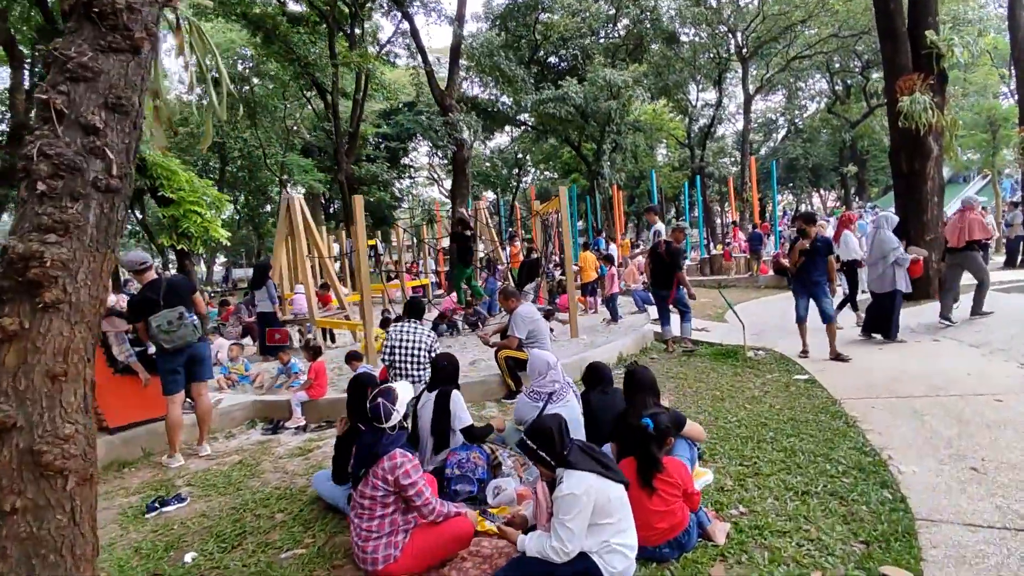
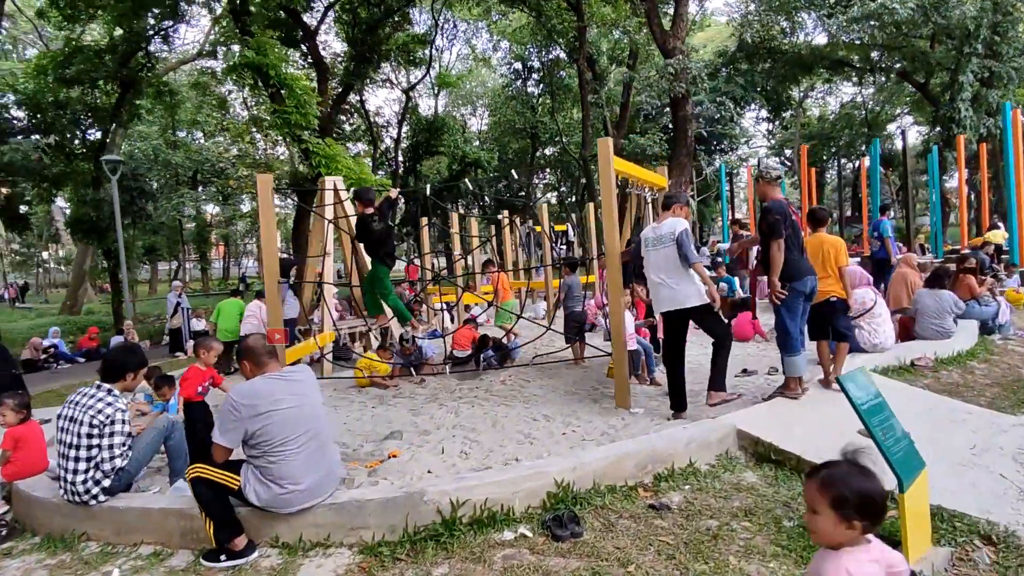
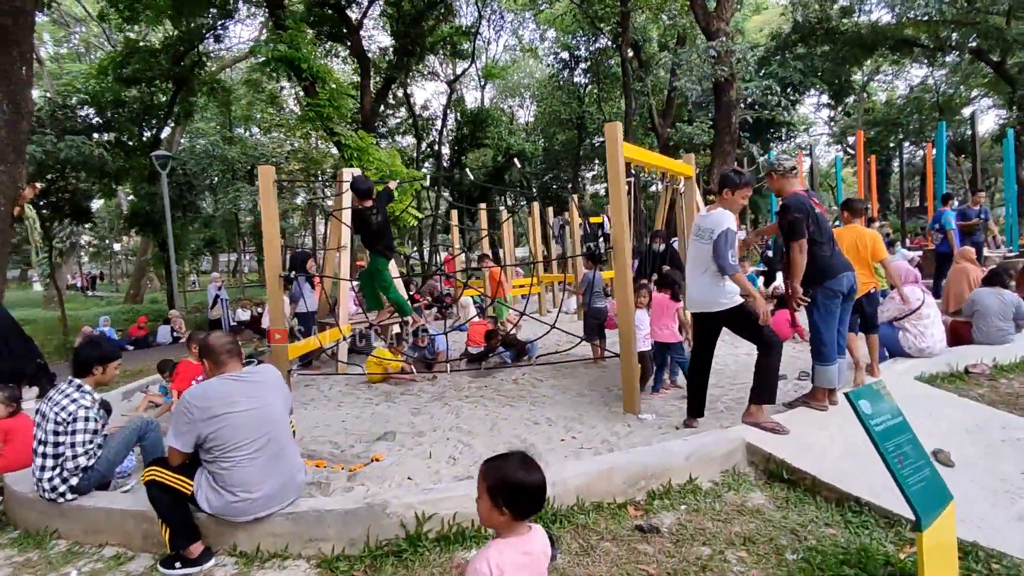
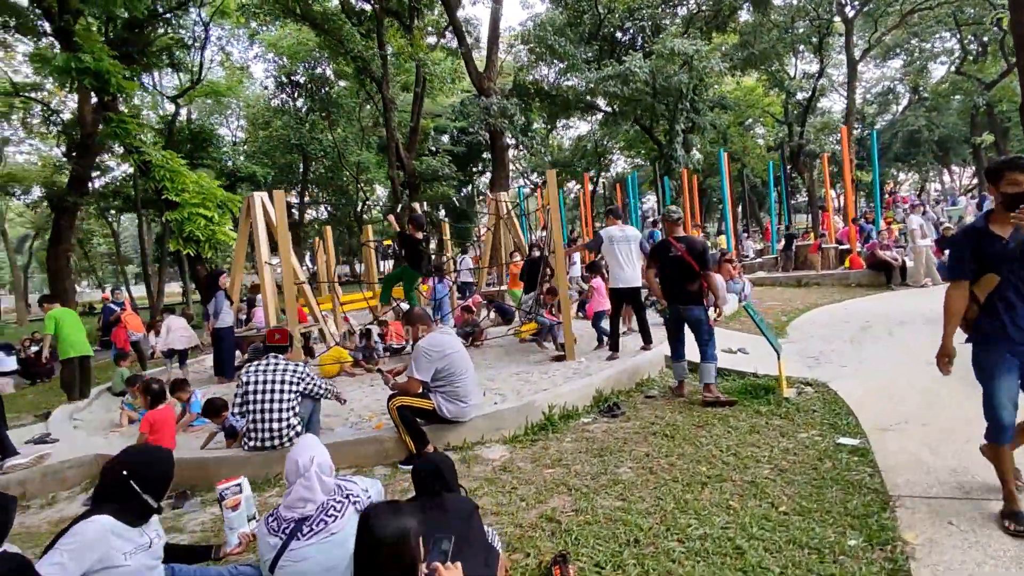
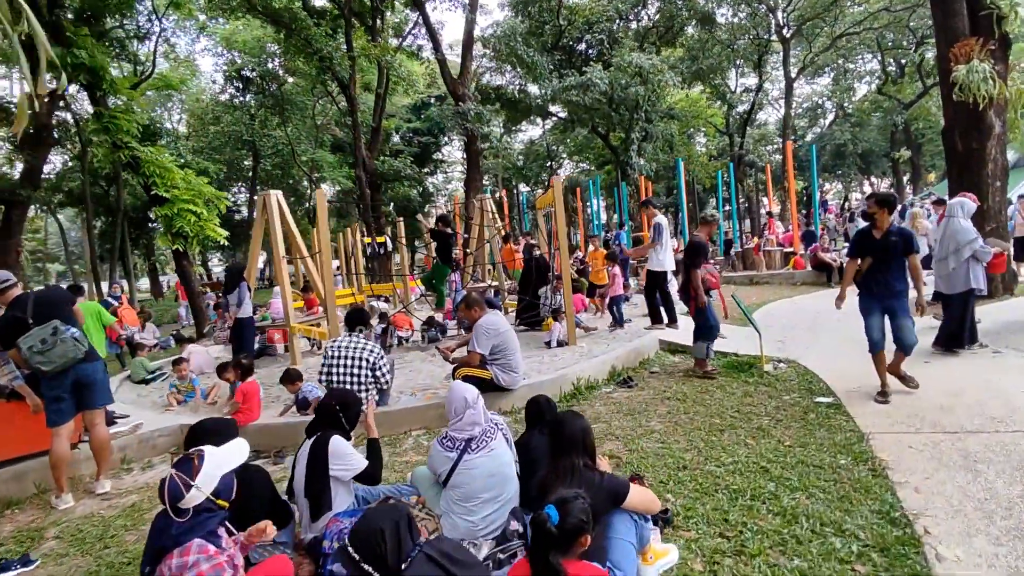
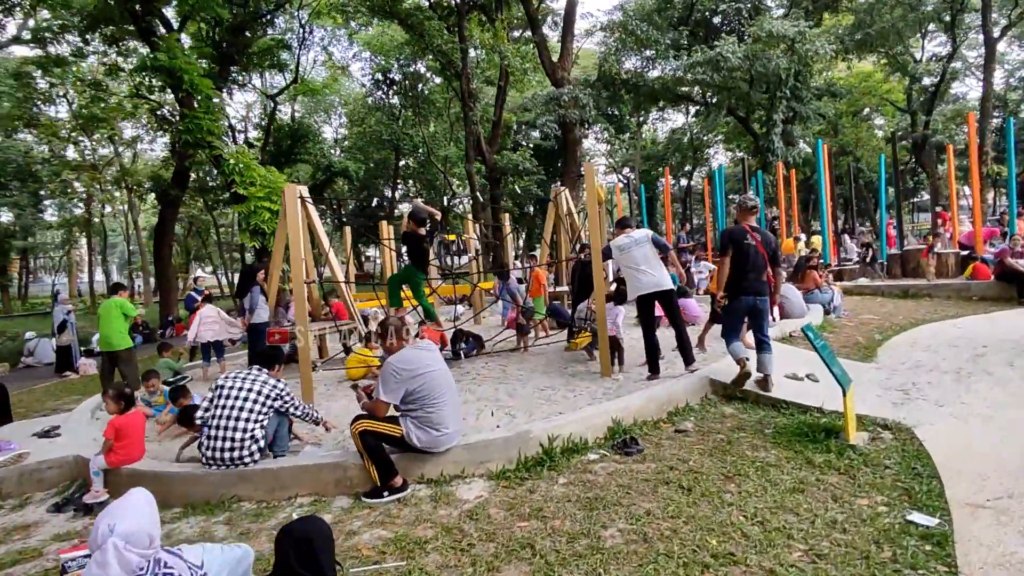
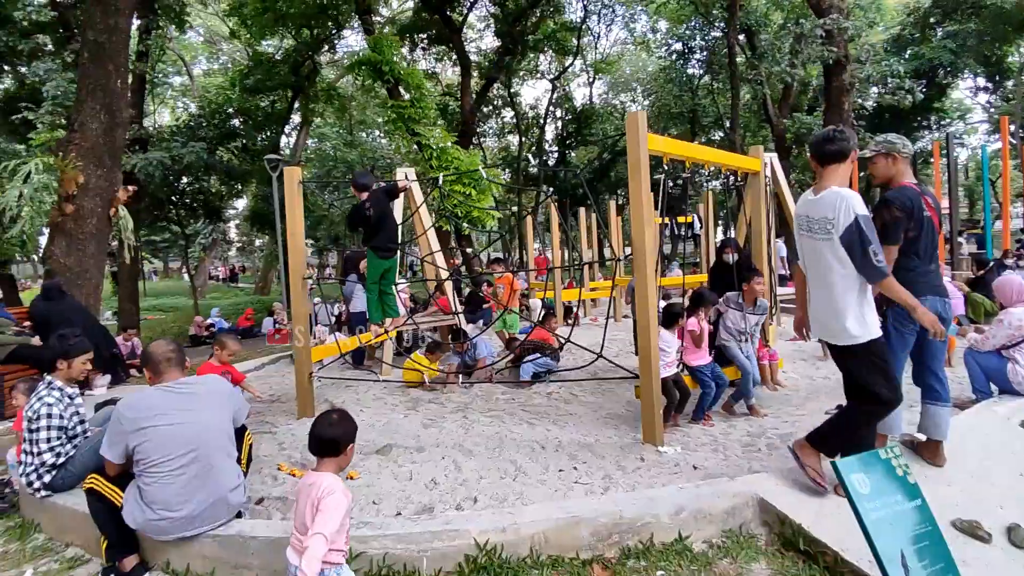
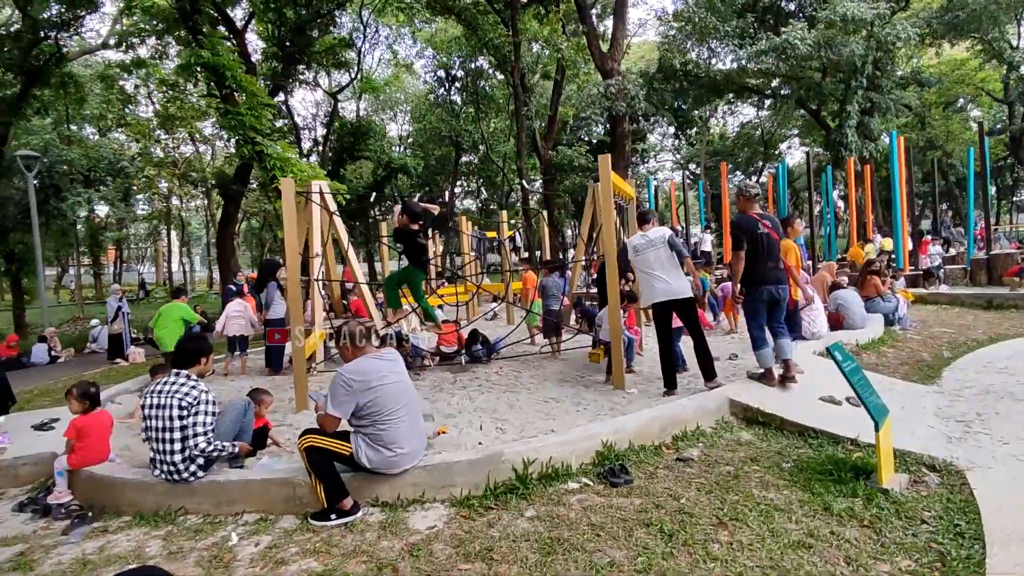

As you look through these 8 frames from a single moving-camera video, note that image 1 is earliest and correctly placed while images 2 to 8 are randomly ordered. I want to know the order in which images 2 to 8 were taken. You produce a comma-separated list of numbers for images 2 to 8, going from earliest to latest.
5, 4, 6, 8, 2, 3, 7
